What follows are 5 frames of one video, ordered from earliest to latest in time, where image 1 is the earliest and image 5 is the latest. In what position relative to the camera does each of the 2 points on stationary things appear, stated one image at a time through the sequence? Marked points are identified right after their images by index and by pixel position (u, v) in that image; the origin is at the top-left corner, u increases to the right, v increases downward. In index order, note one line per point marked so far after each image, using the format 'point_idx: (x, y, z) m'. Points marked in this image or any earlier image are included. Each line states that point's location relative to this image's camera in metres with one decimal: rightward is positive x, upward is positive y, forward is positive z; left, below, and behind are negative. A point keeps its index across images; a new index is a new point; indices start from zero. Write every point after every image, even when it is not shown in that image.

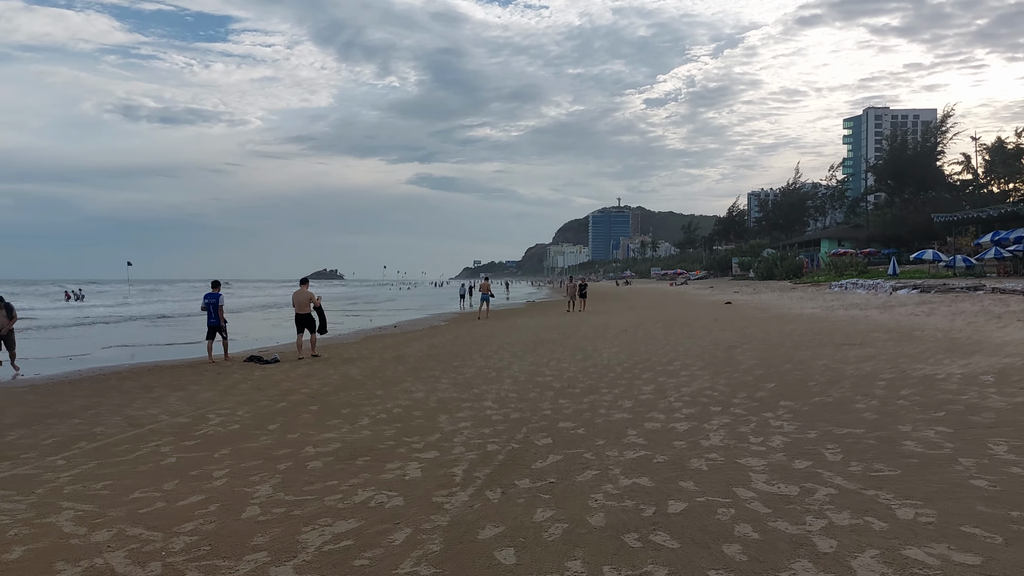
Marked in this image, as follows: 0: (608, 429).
0: (+0.6, -0.9, +5.4) m
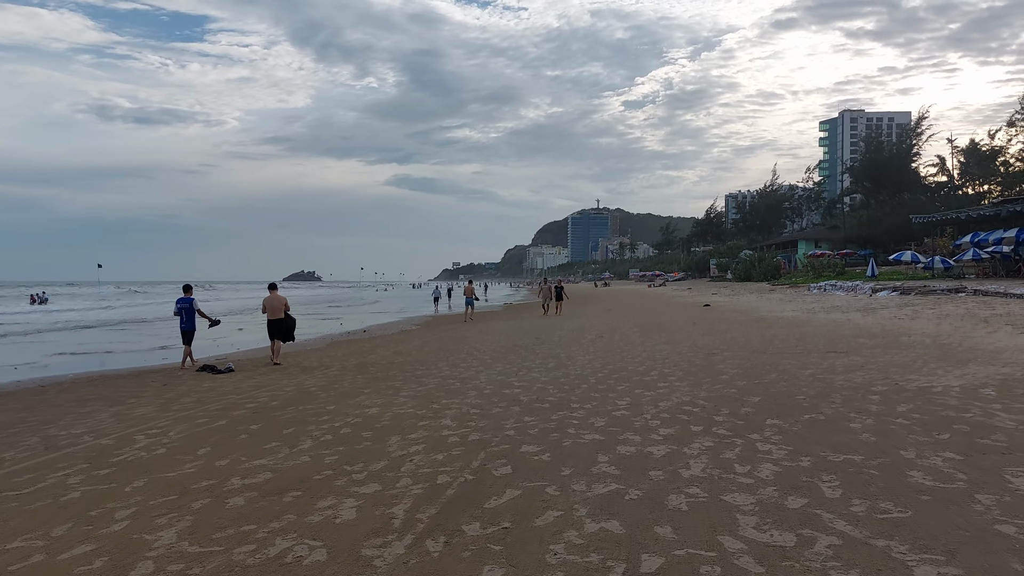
0: (+0.4, -1.0, +4.8) m
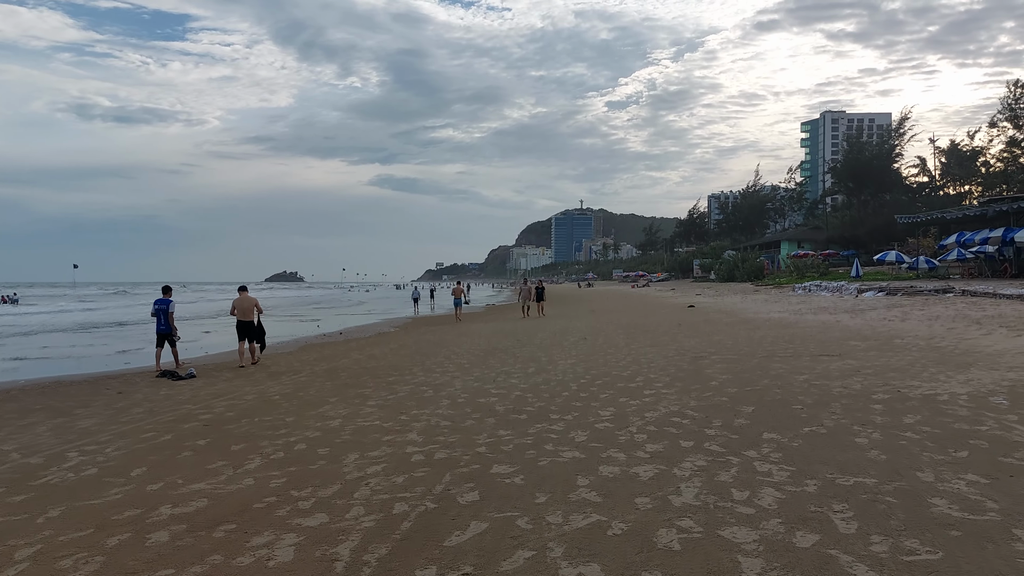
0: (+0.2, -1.0, +4.2) m
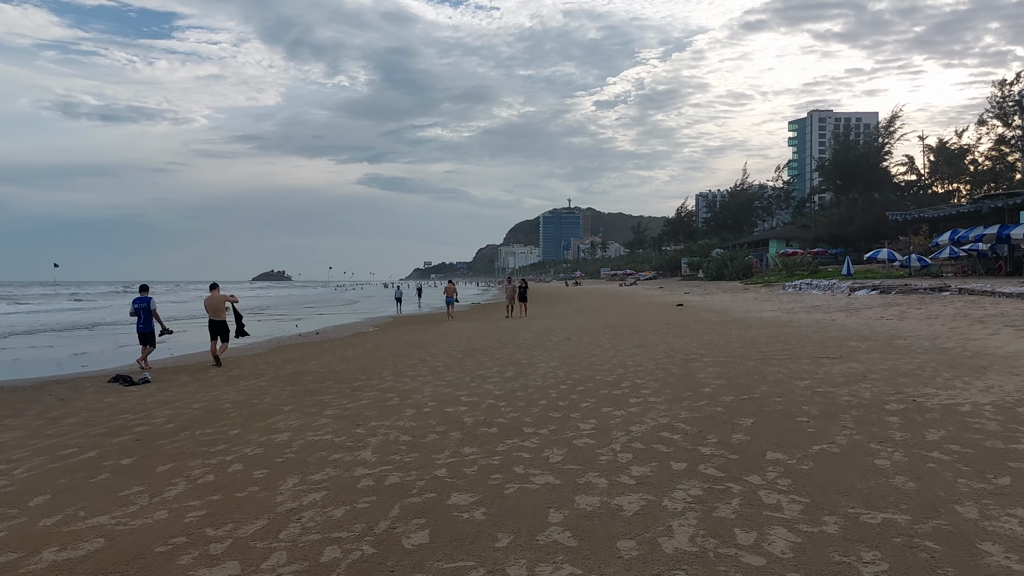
0: (0.0, -1.0, +3.5) m
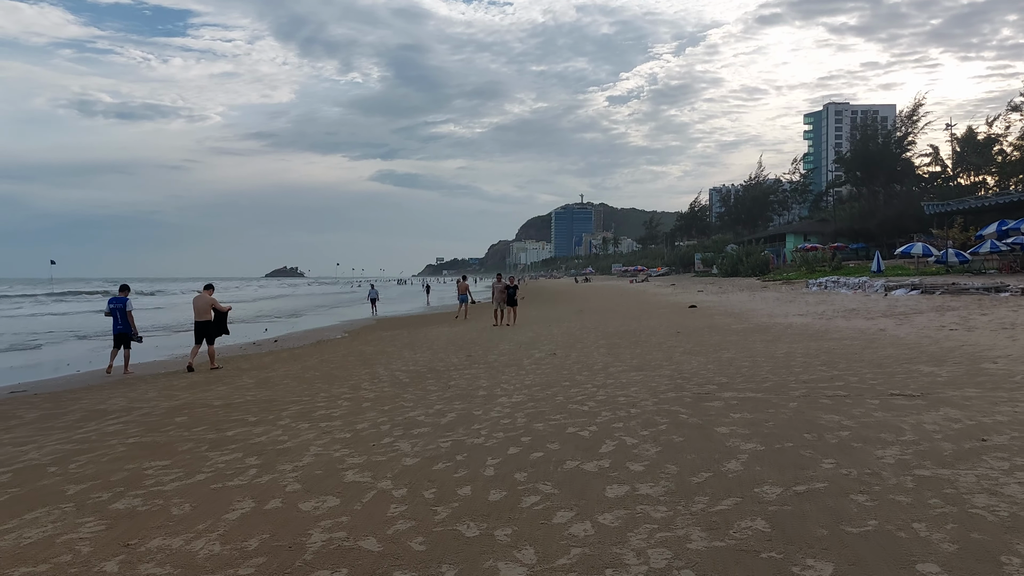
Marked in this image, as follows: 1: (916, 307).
0: (-0.5, -1.0, +1.0) m
1: (+7.4, -0.3, +15.0) m
